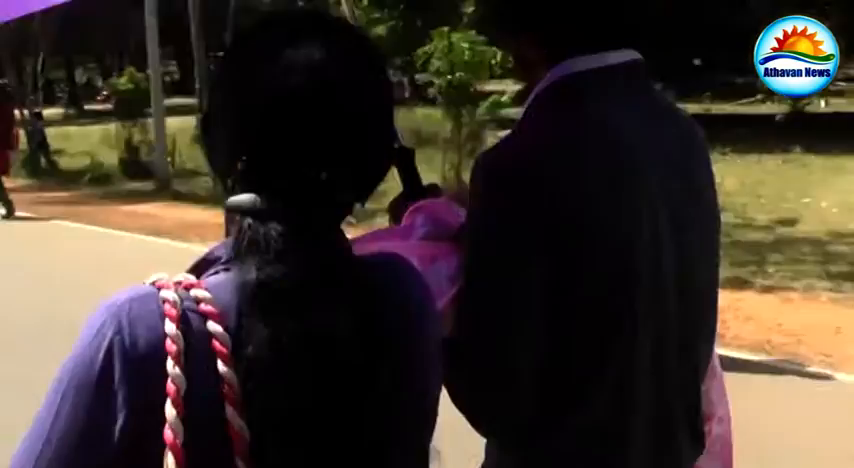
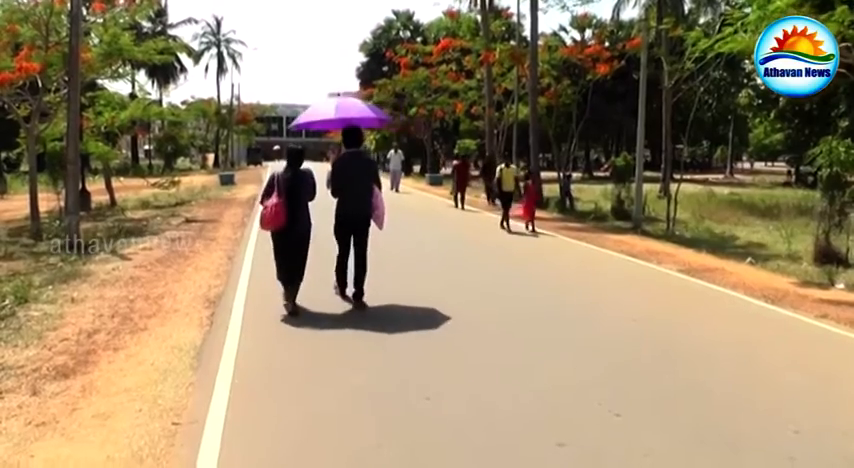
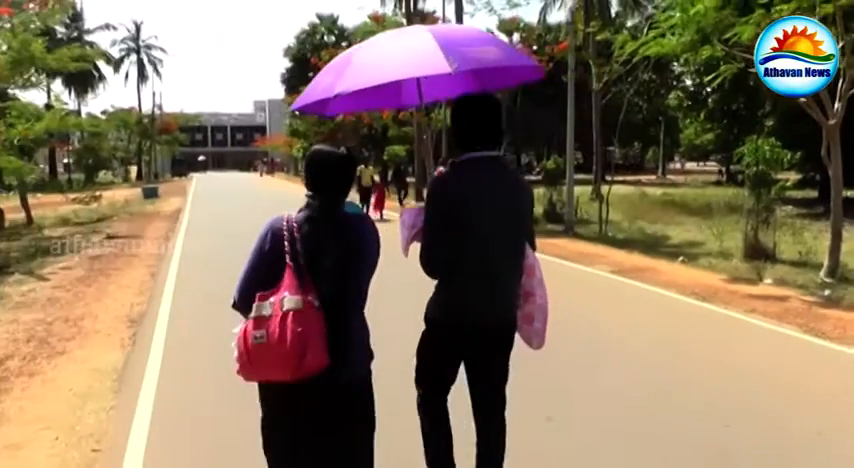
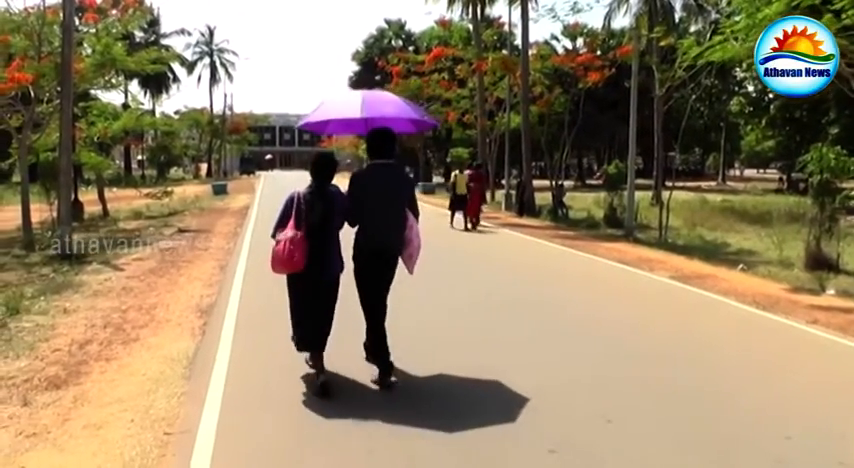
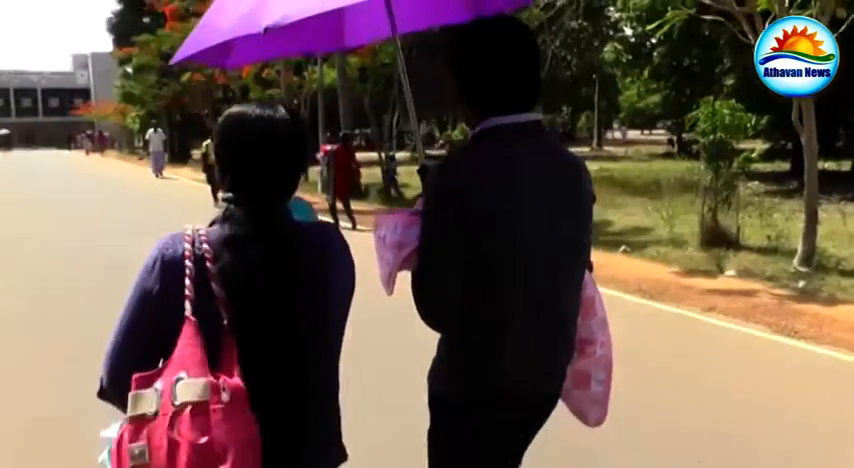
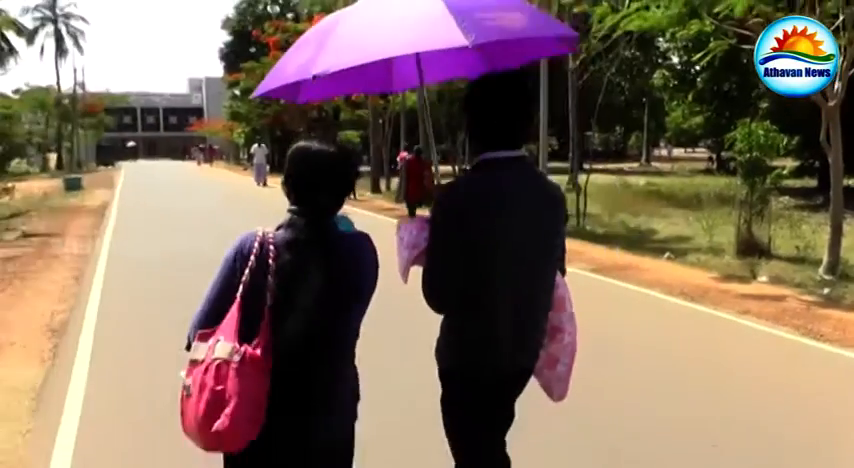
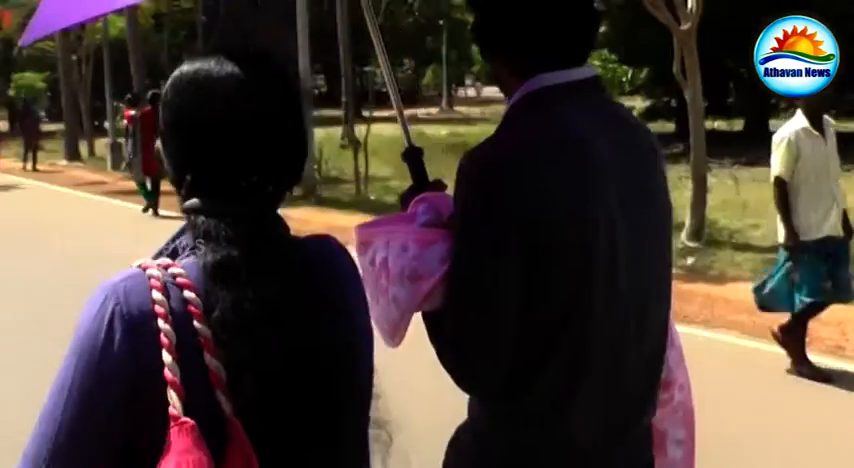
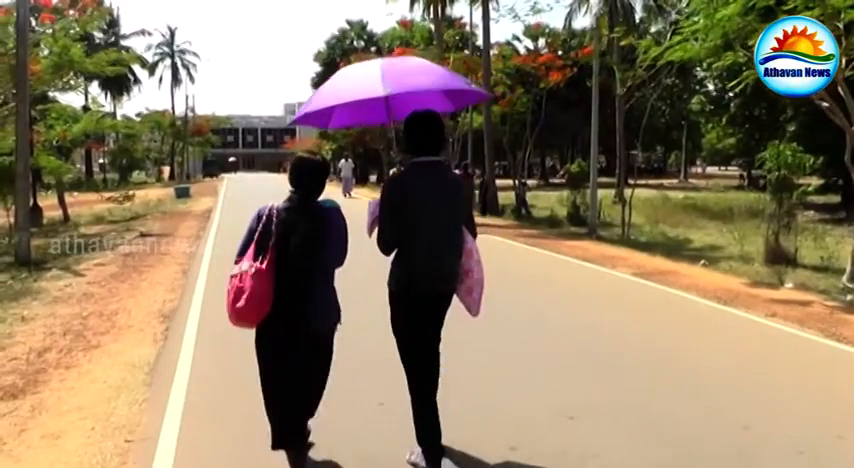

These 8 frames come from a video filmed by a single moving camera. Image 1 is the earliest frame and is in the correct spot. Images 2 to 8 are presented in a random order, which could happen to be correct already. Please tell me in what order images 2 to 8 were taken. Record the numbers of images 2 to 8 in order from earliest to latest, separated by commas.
7, 5, 6, 3, 8, 4, 2
